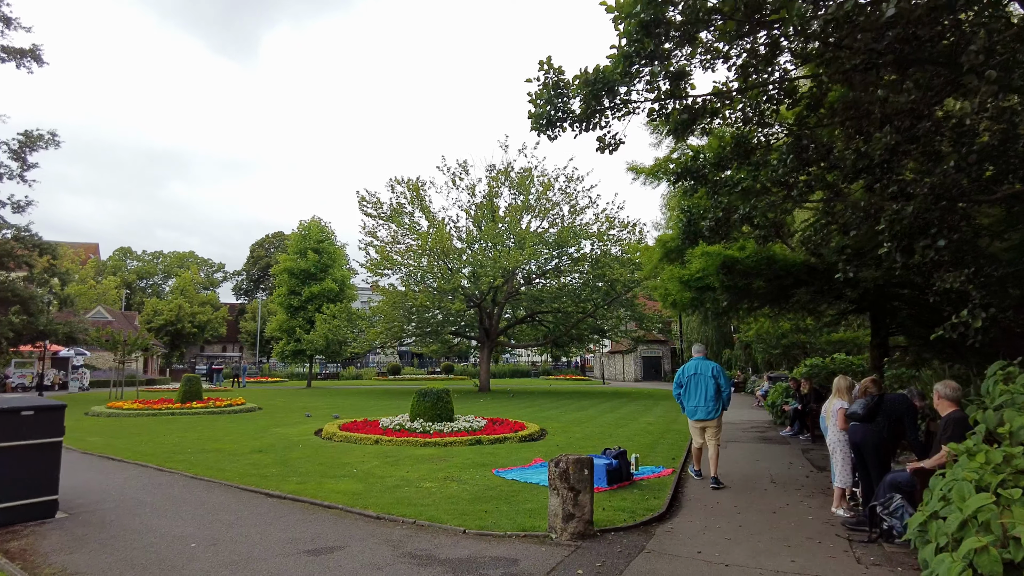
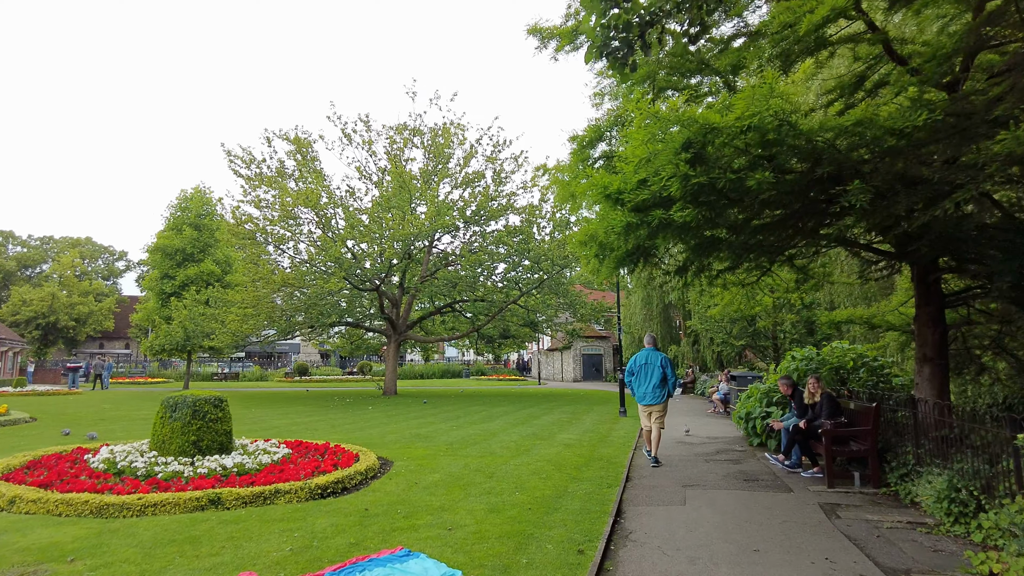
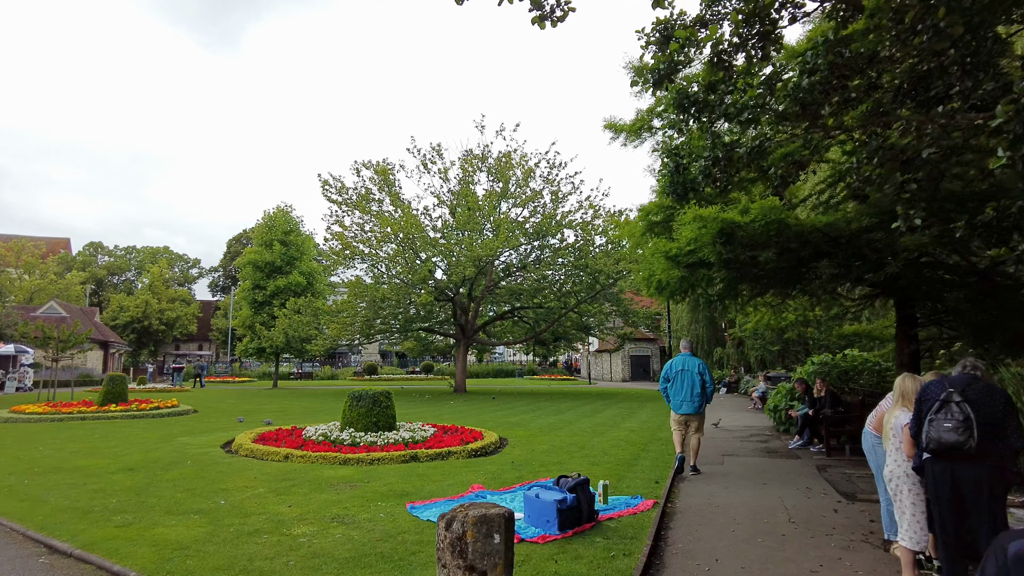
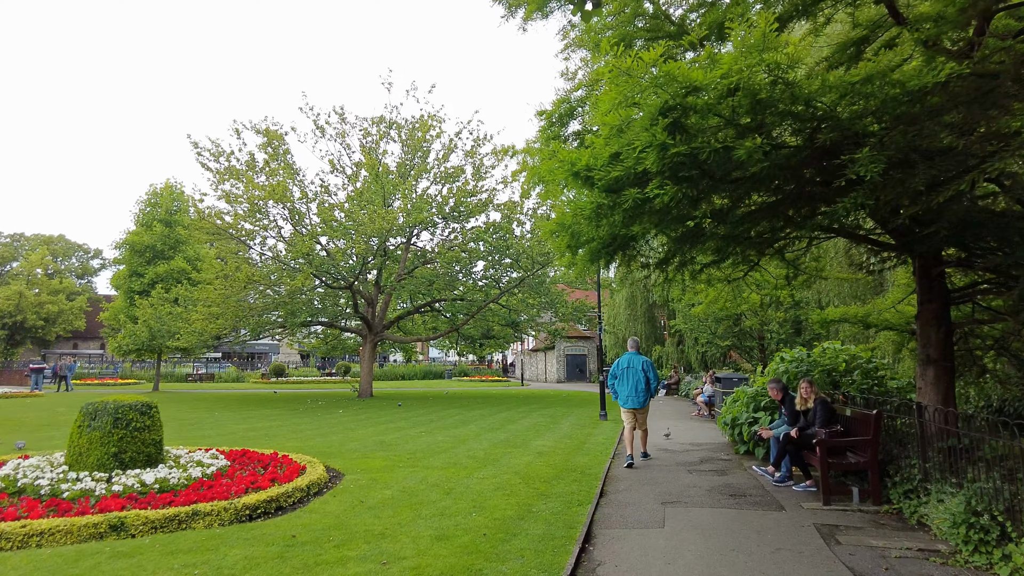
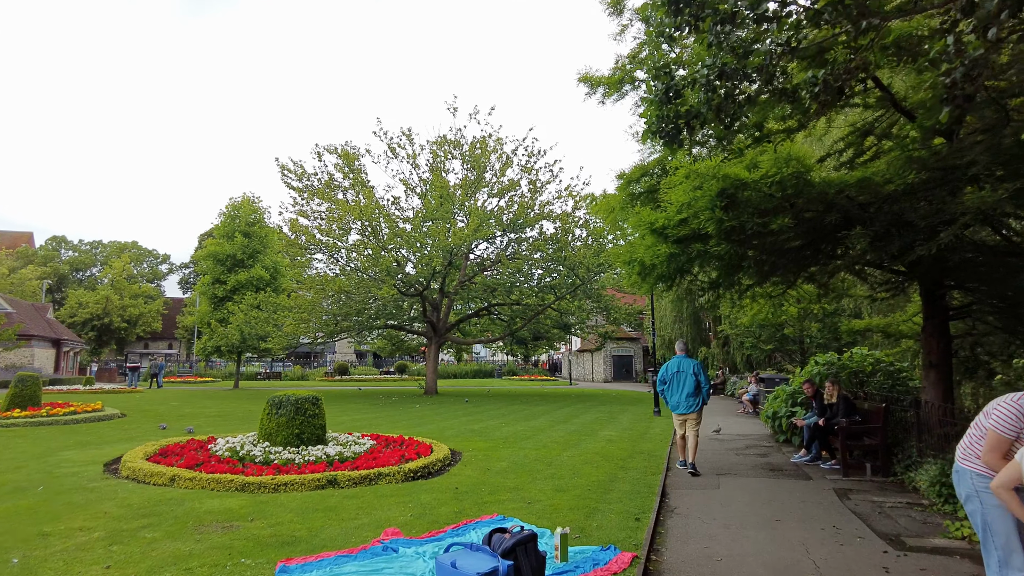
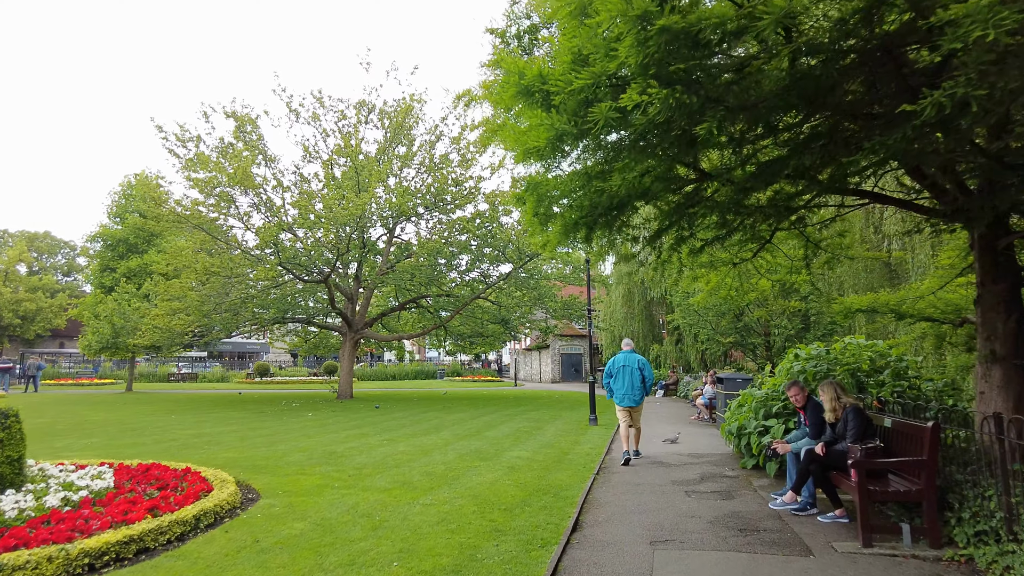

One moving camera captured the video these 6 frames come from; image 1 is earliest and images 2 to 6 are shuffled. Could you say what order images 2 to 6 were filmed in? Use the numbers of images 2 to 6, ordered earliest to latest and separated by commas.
3, 5, 2, 4, 6
